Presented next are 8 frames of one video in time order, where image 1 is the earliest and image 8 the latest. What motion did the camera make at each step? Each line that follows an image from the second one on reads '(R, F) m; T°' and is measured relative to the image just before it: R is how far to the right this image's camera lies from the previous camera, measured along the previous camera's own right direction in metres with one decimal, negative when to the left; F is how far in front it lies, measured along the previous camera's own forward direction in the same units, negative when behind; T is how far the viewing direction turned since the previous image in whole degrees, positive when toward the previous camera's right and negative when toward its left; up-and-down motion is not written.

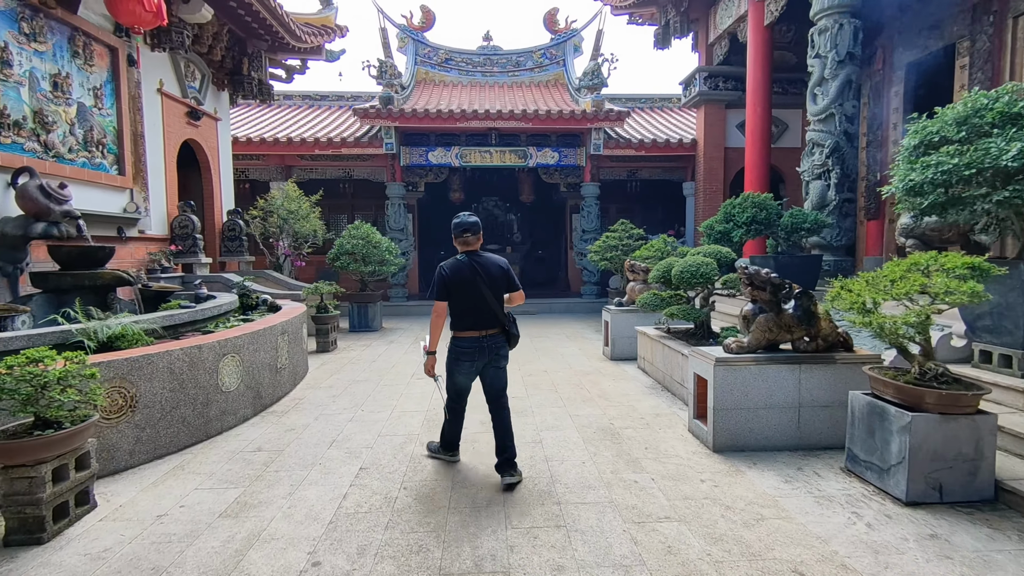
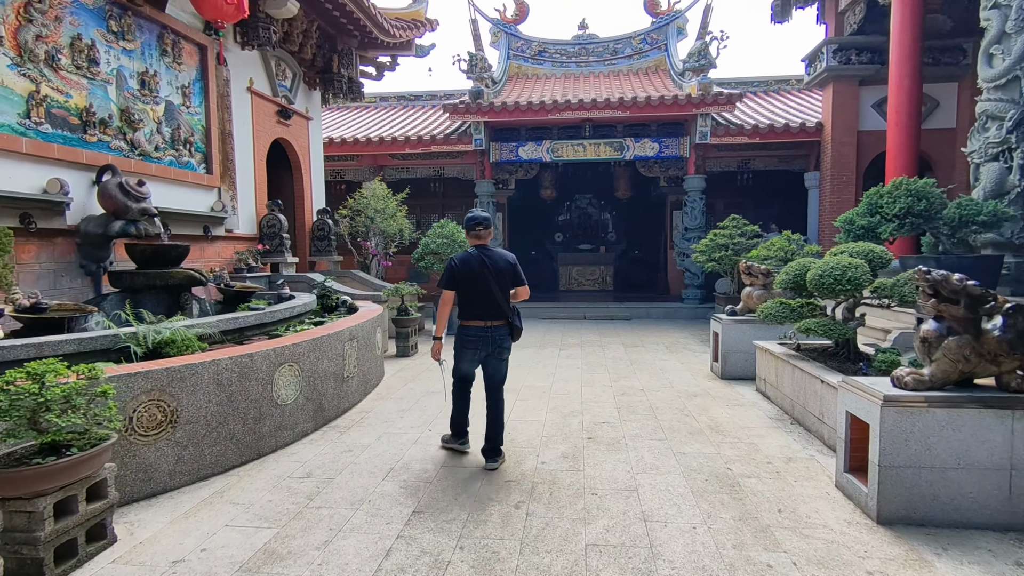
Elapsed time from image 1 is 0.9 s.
(0.0, +0.7) m; -10°
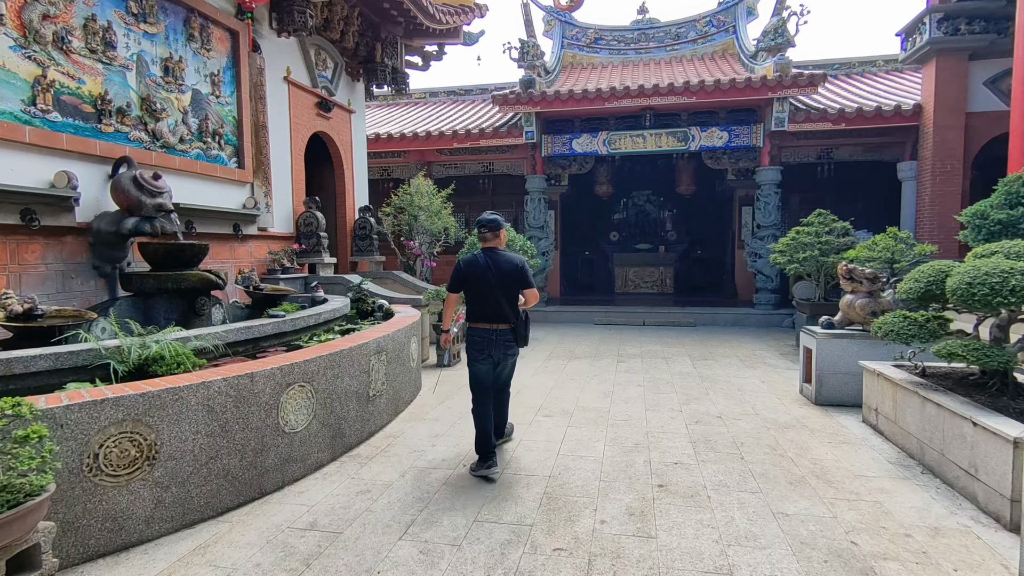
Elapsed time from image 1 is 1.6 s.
(0.0, +0.7) m; -5°
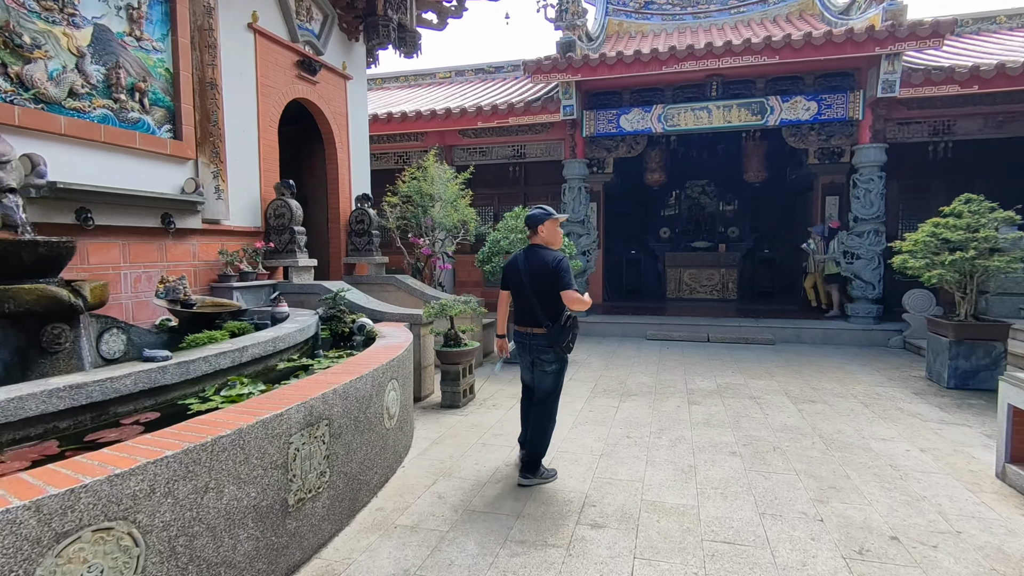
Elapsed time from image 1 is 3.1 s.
(0.0, +1.7) m; -4°
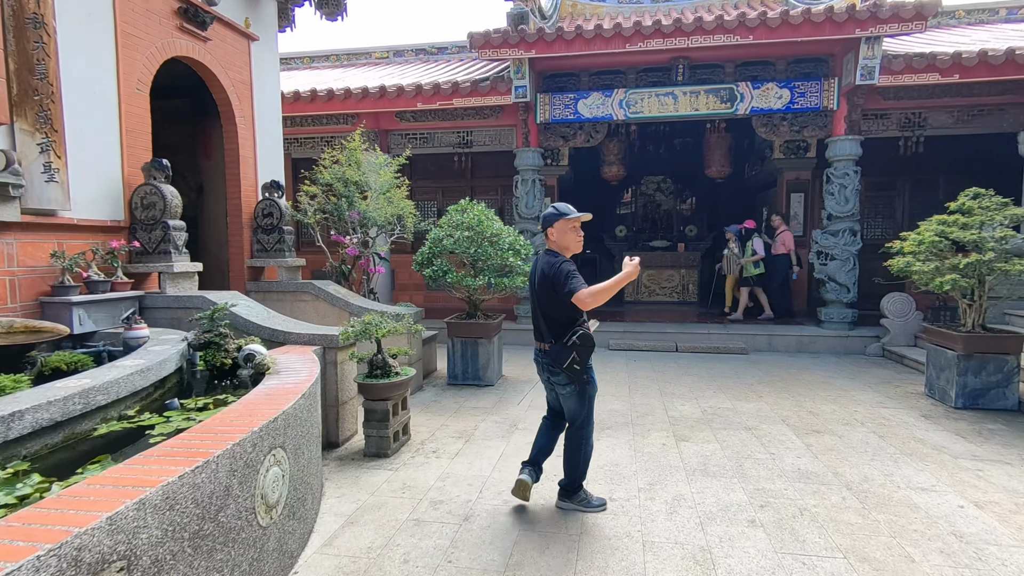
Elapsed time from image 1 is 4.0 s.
(0.0, +1.0) m; +5°
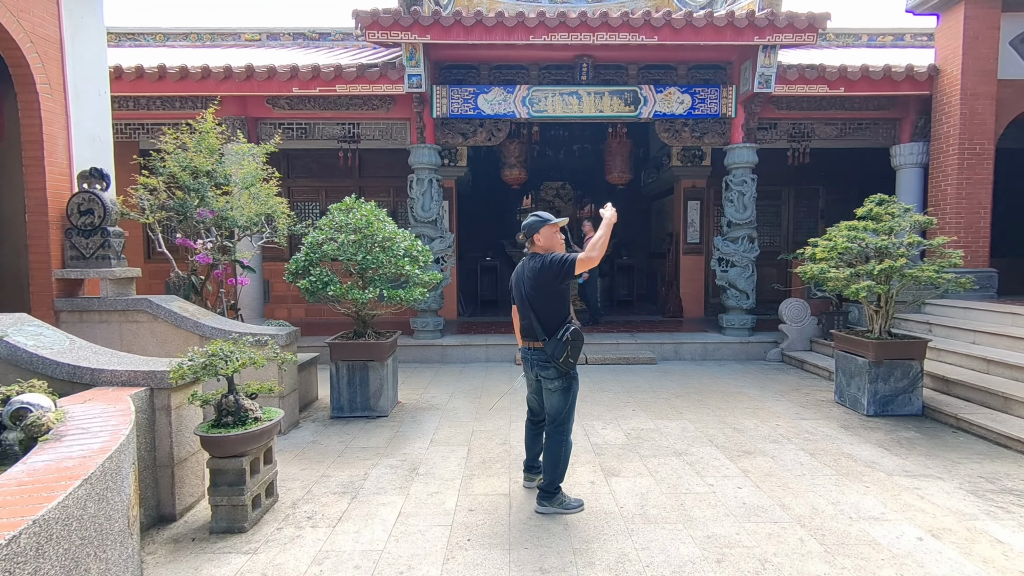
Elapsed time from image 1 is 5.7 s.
(0.0, +0.7) m; +11°
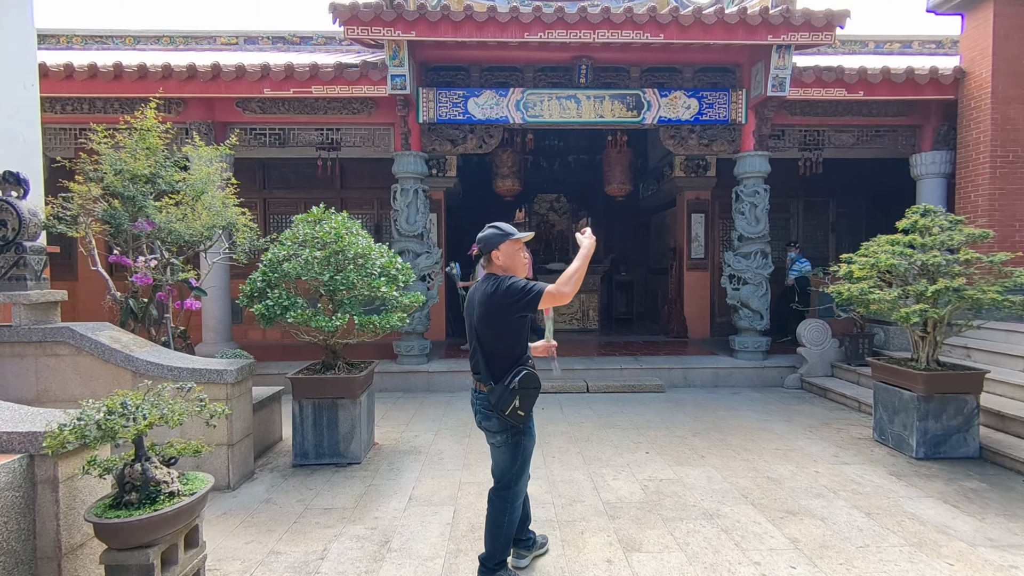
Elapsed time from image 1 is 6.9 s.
(0.0, +0.6) m; +1°
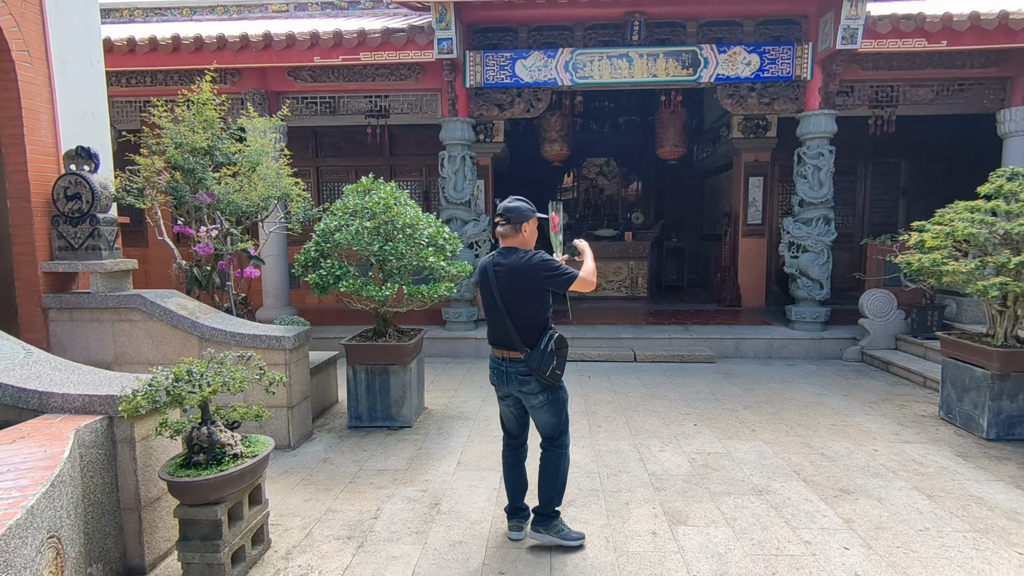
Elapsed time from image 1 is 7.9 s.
(0.0, 0.0) m; -5°
